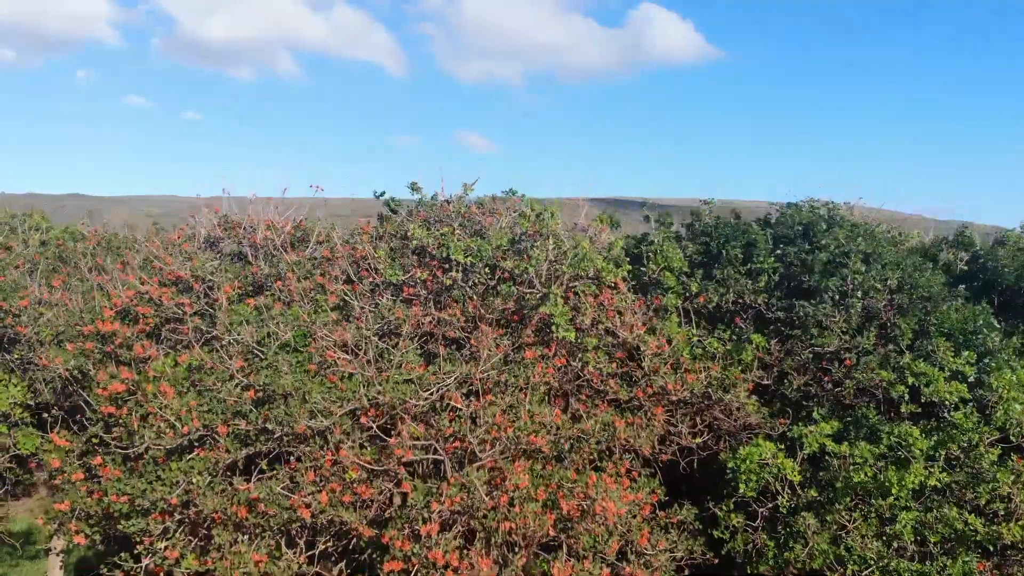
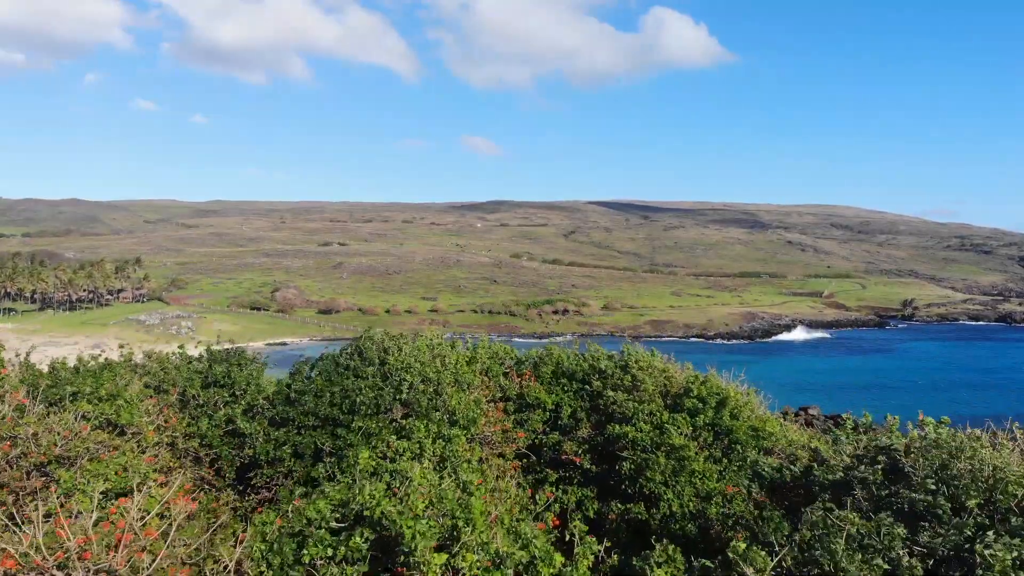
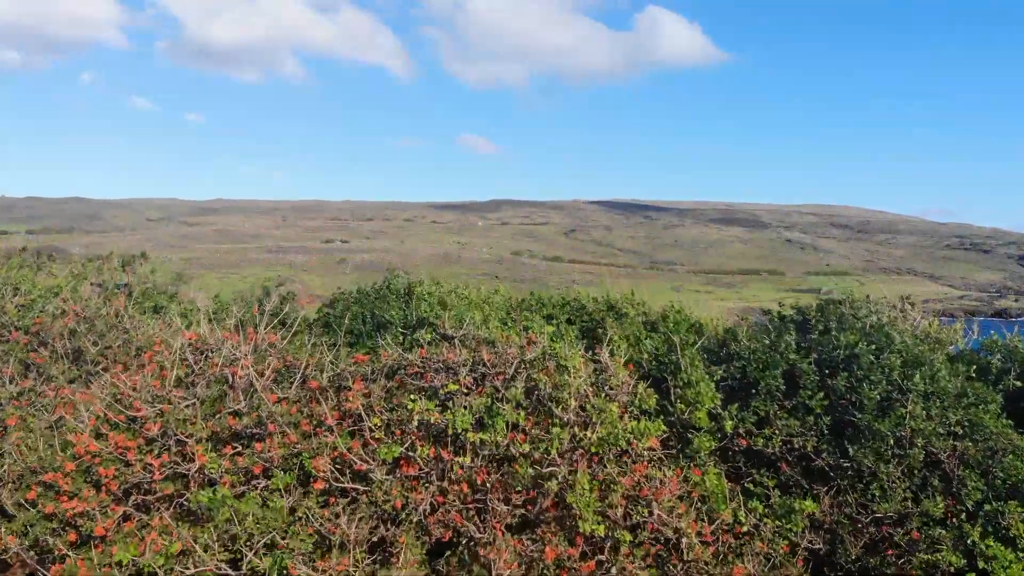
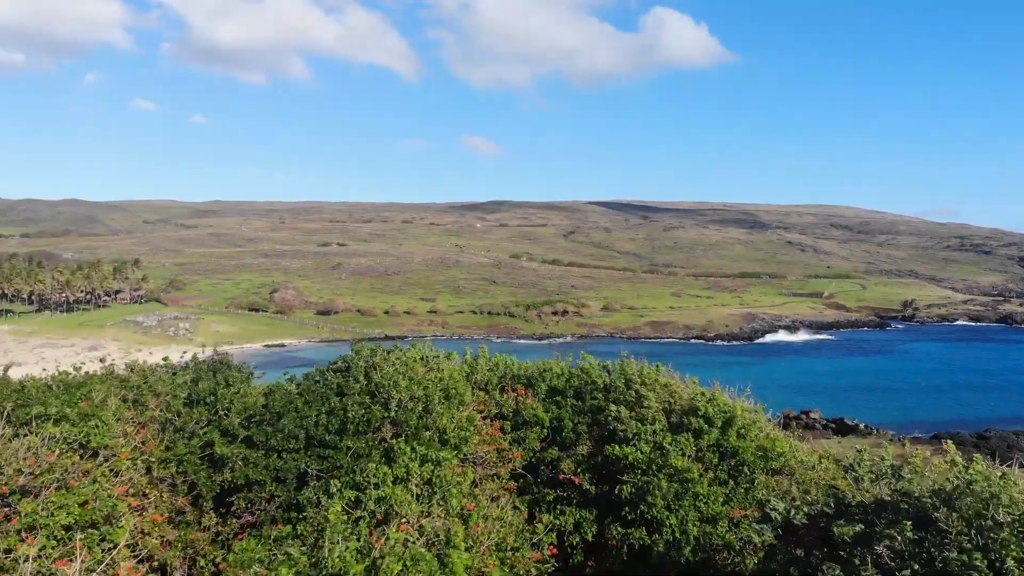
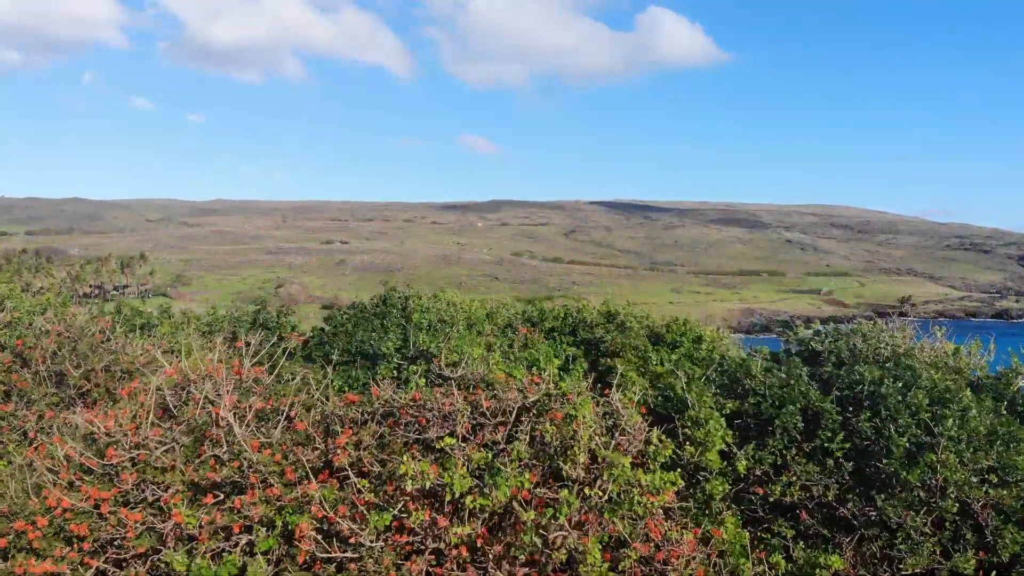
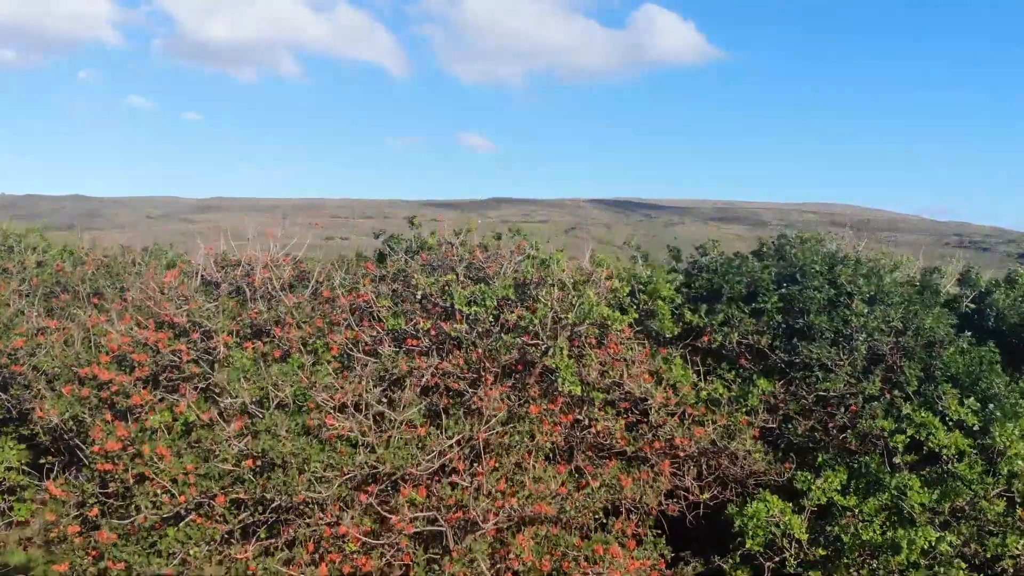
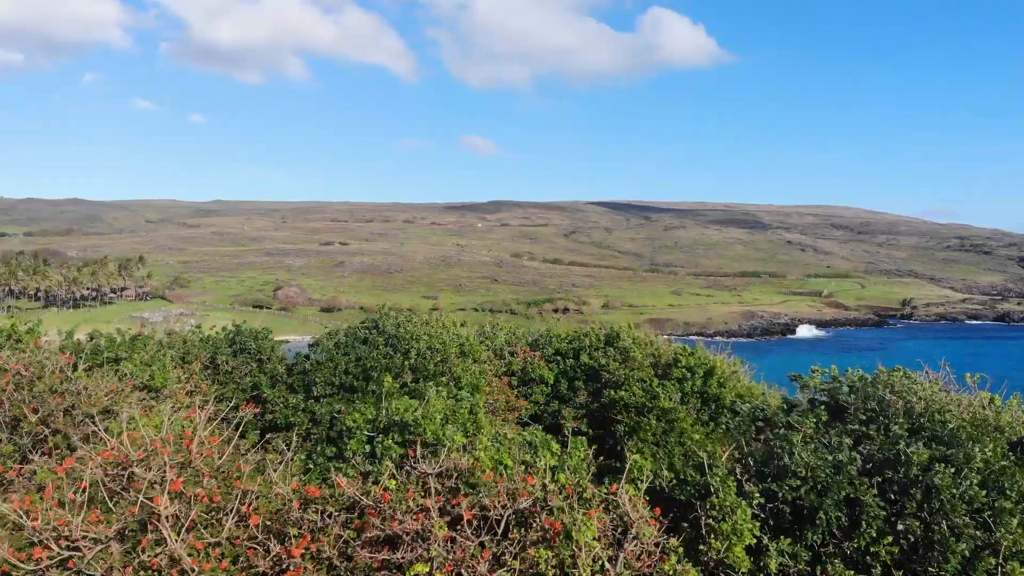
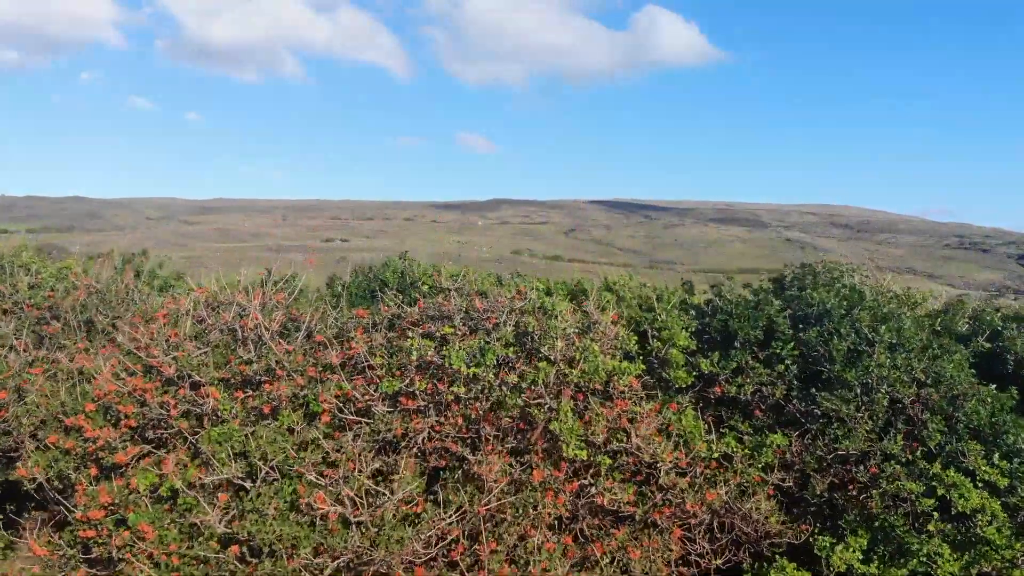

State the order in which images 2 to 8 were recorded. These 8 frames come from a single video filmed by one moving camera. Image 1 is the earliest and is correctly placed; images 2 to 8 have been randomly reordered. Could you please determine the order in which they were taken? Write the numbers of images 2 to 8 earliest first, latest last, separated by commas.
6, 8, 3, 5, 7, 2, 4
